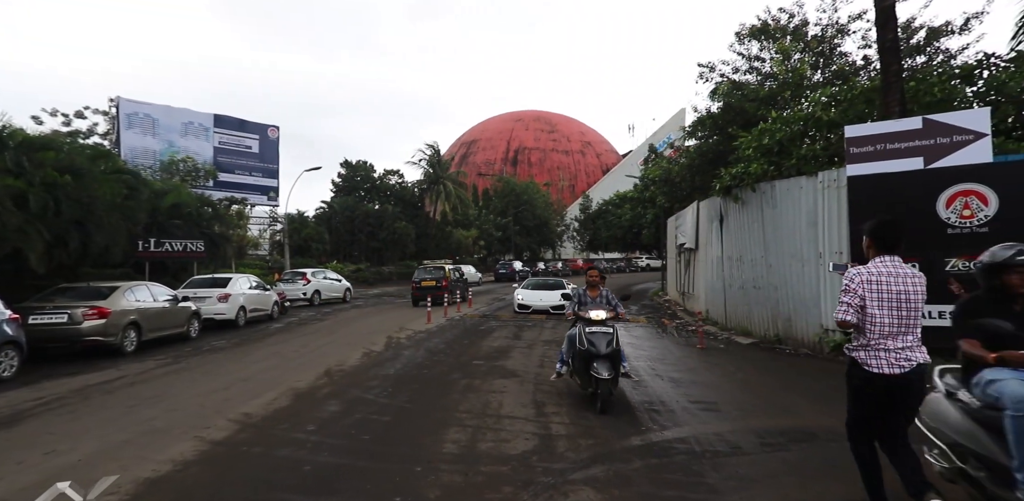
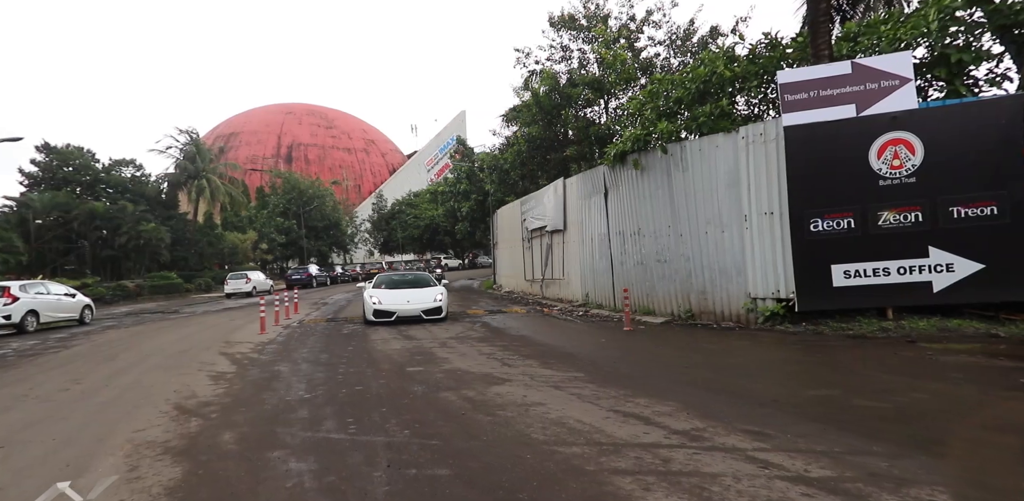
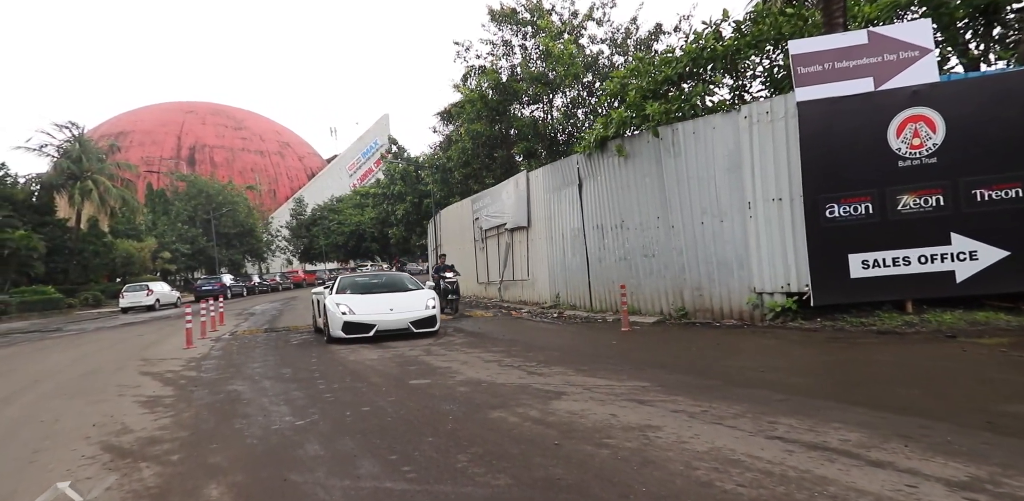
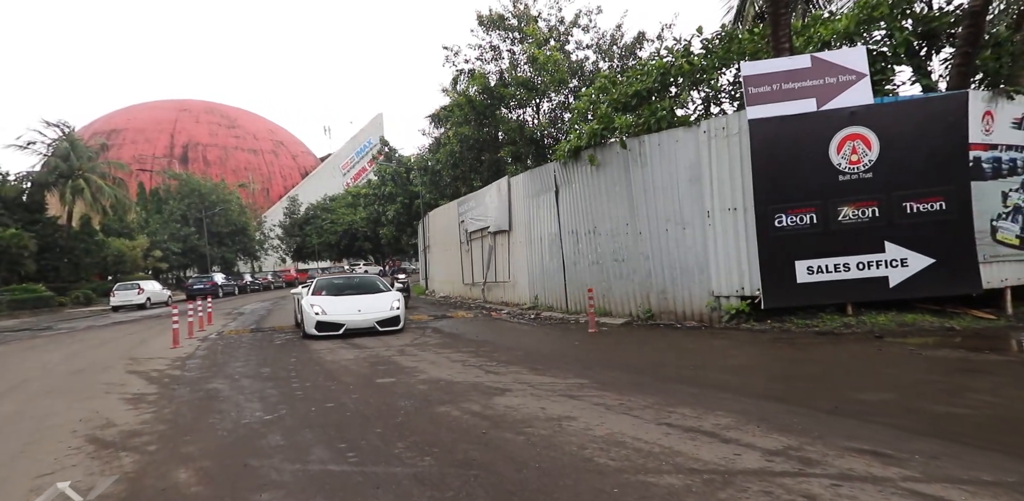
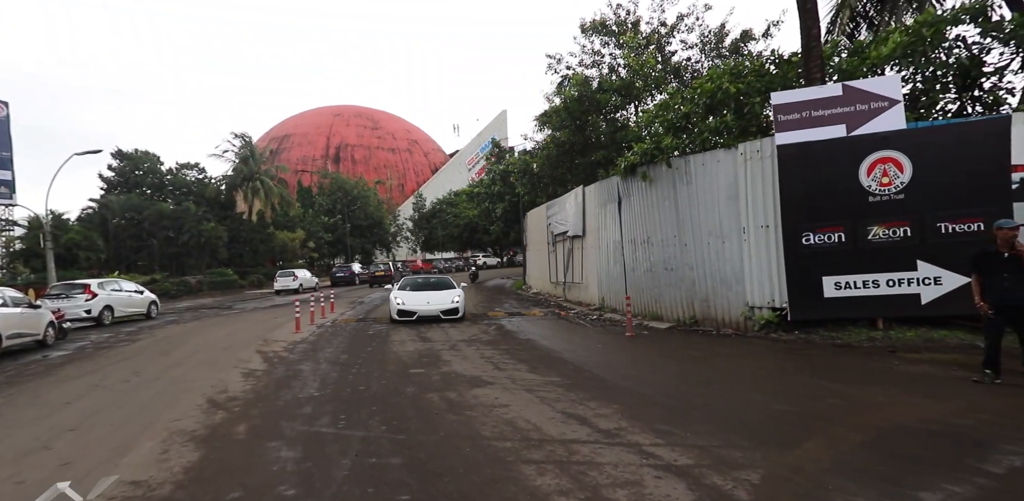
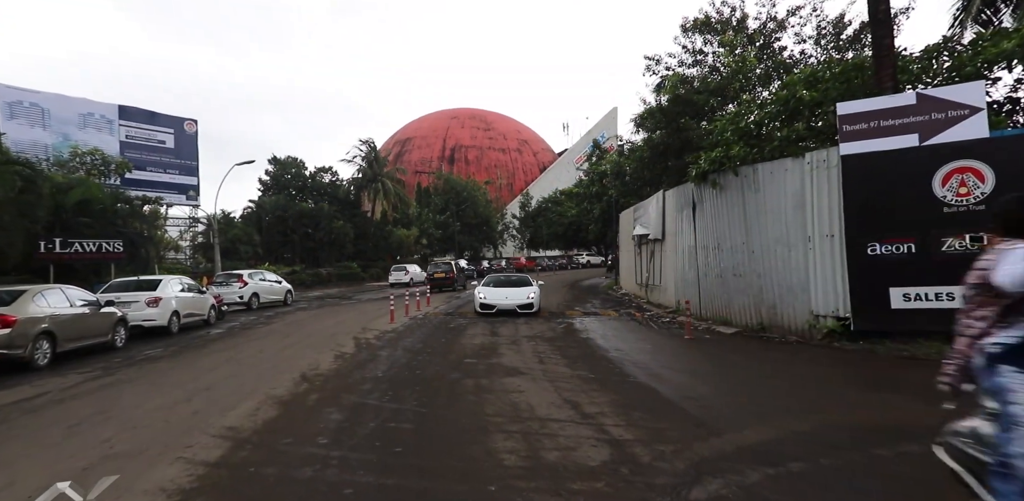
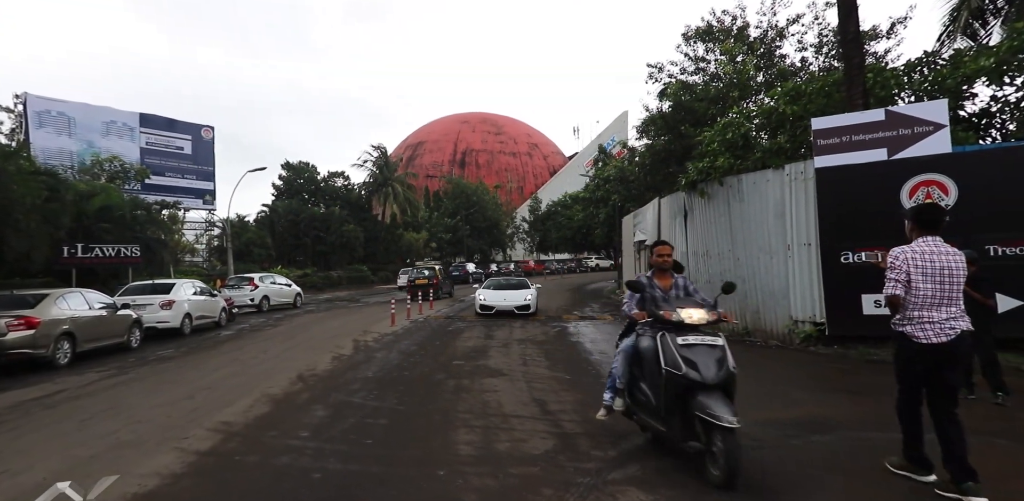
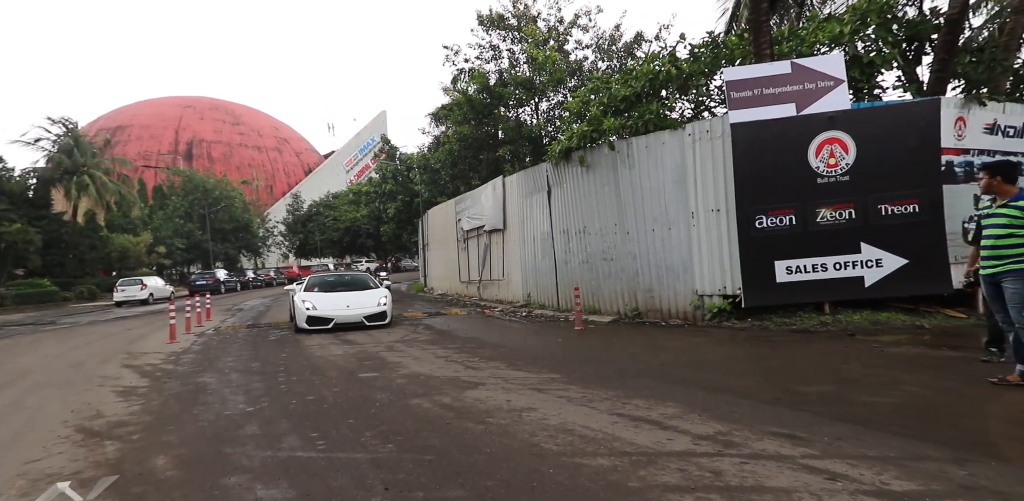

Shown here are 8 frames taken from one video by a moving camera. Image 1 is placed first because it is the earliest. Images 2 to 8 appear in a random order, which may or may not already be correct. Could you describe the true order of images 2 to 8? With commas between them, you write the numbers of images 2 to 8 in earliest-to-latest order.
7, 6, 5, 2, 8, 4, 3
